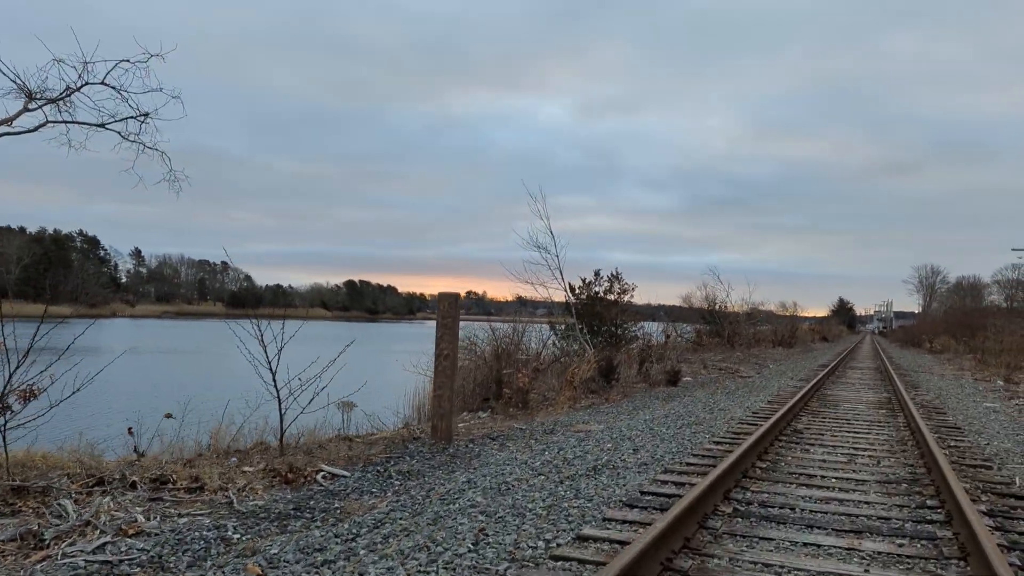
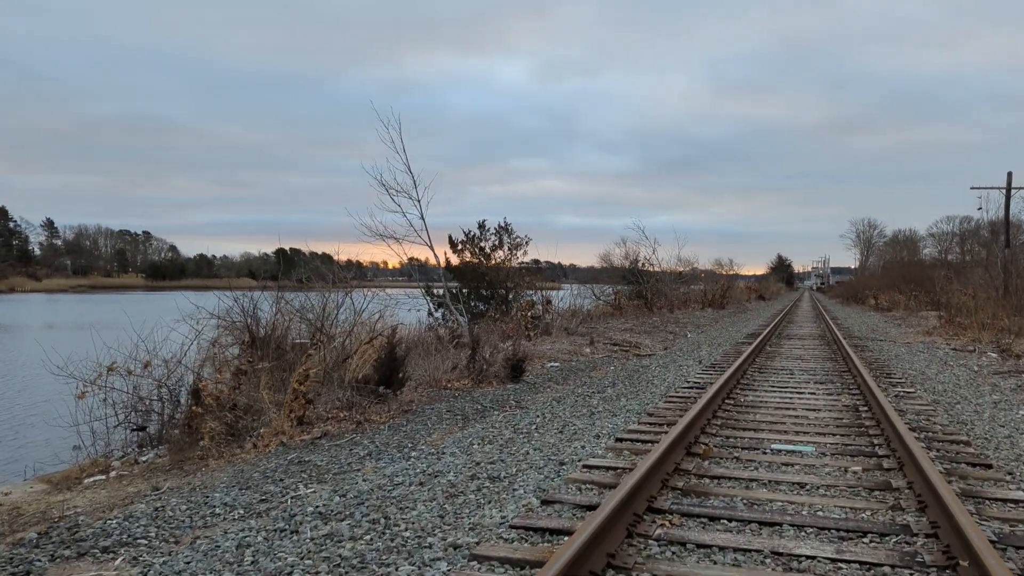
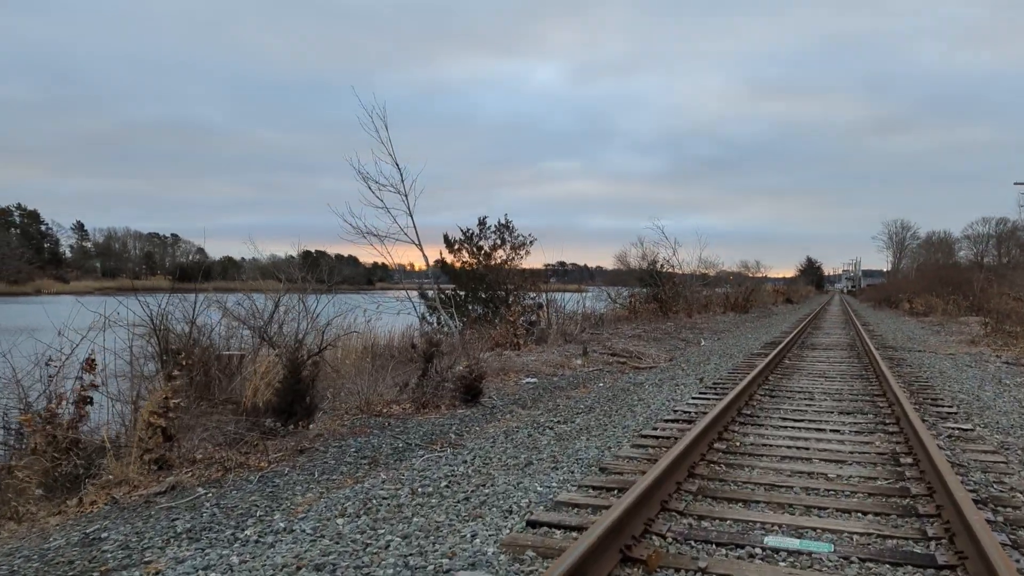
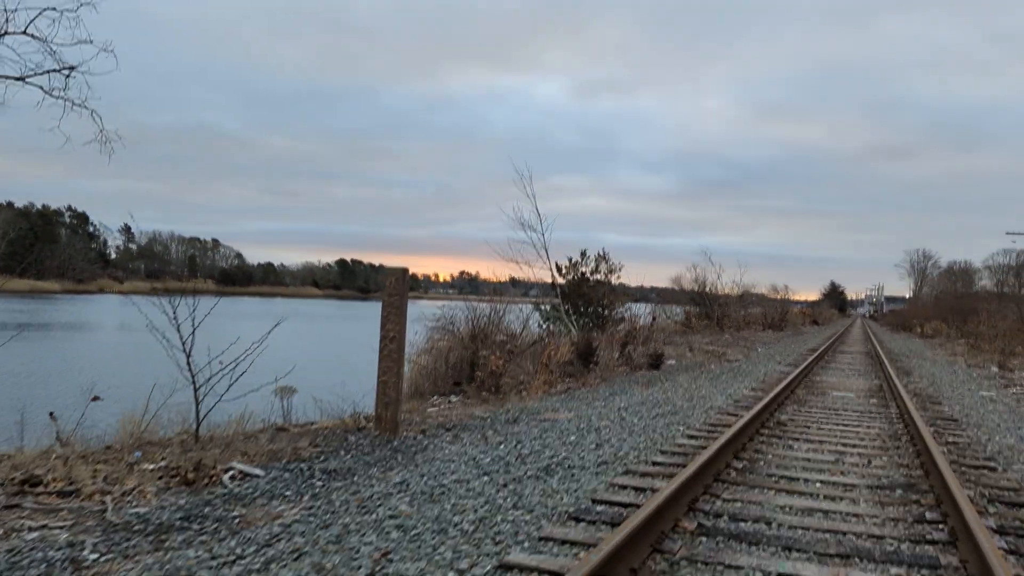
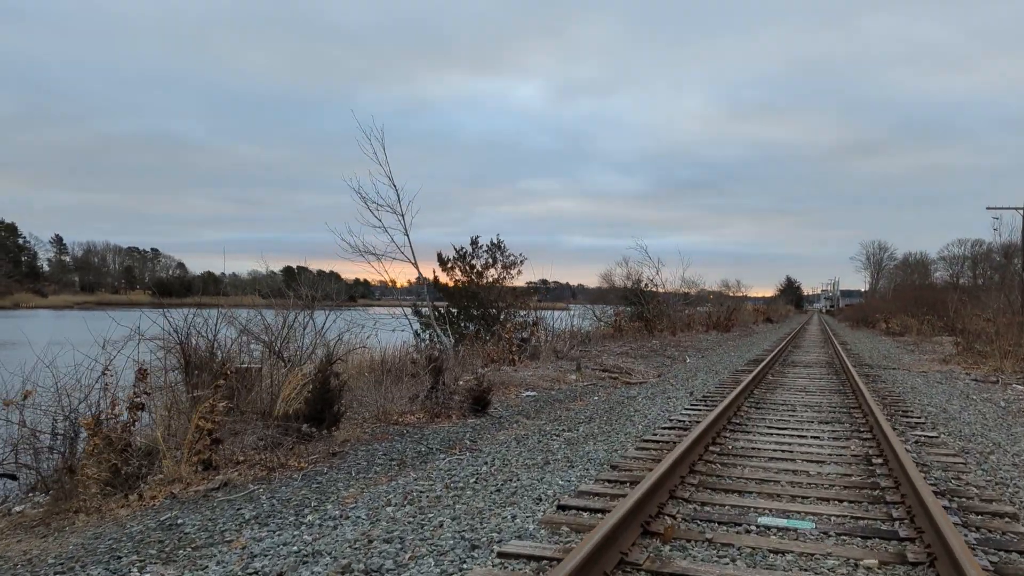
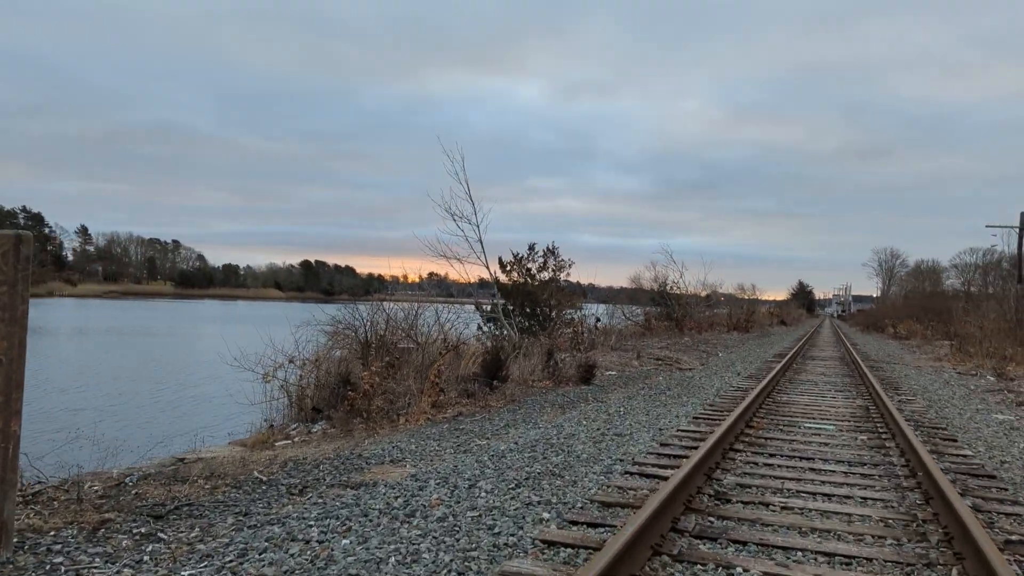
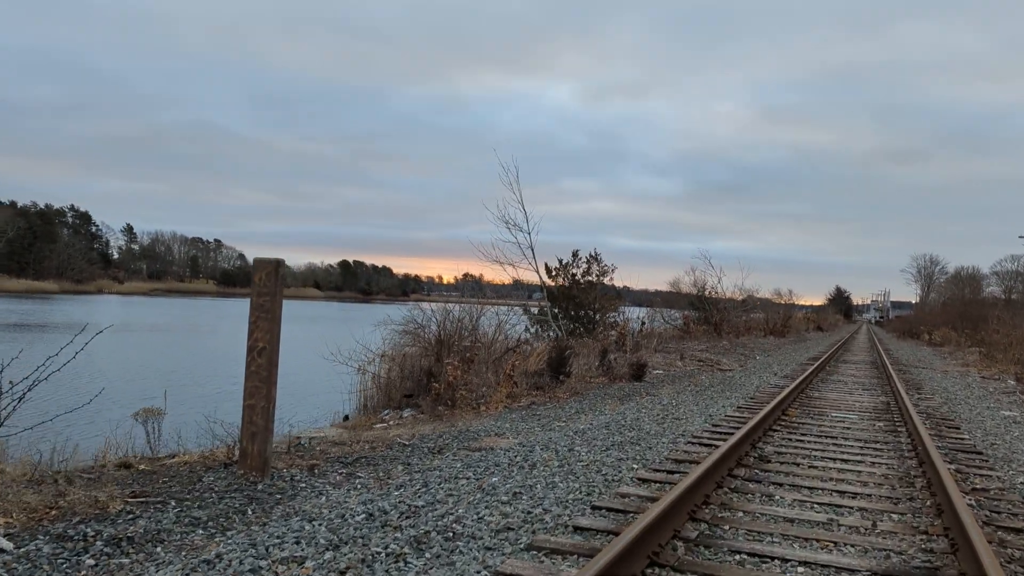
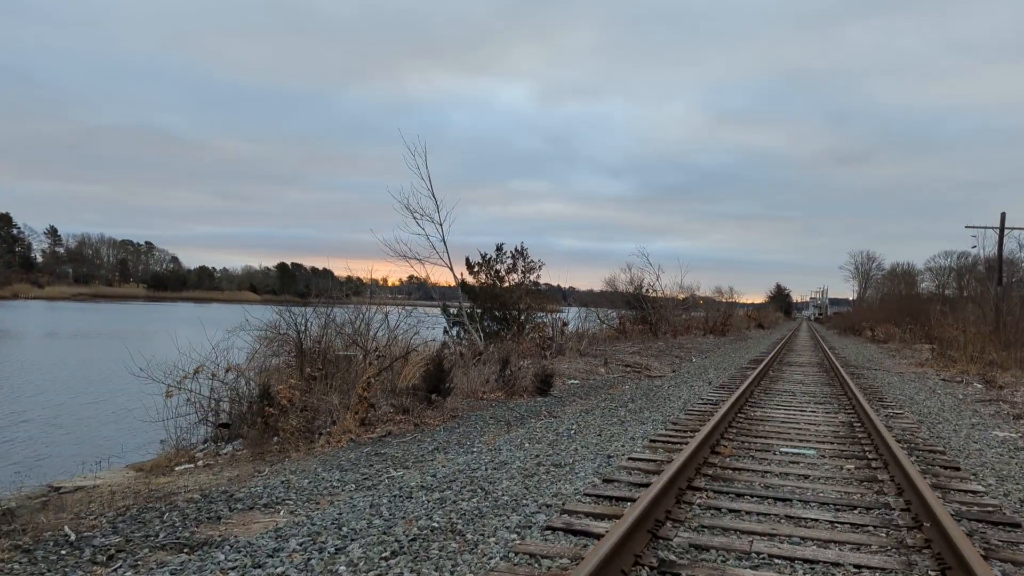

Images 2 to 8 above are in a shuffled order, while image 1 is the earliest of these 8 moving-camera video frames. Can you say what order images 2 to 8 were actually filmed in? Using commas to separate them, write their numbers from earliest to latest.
4, 7, 6, 8, 2, 5, 3
